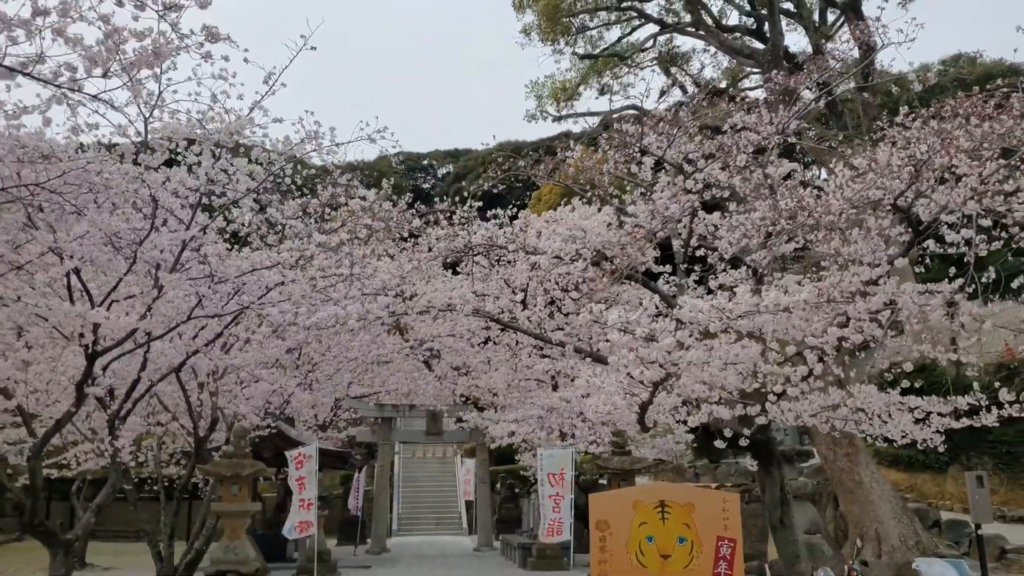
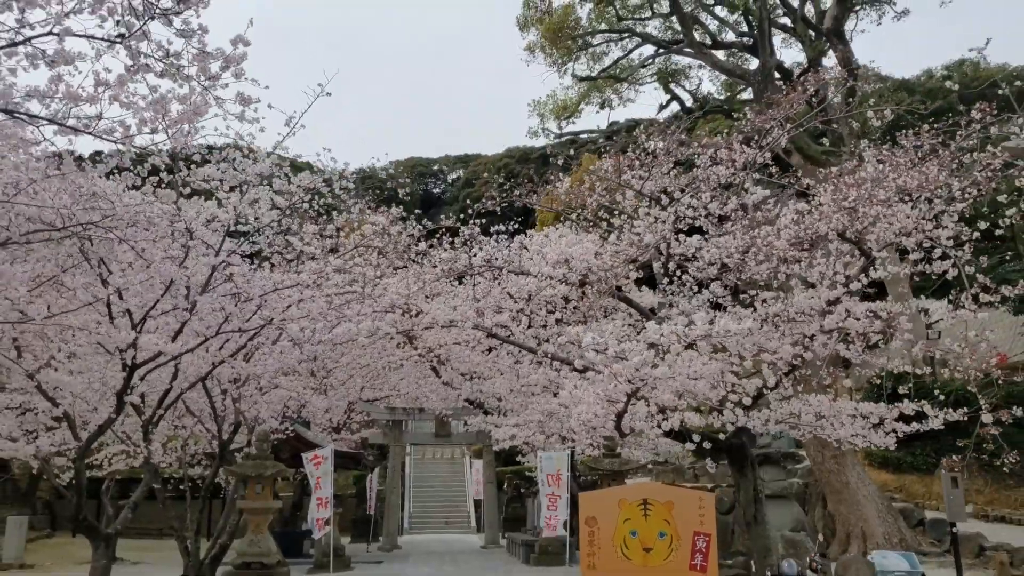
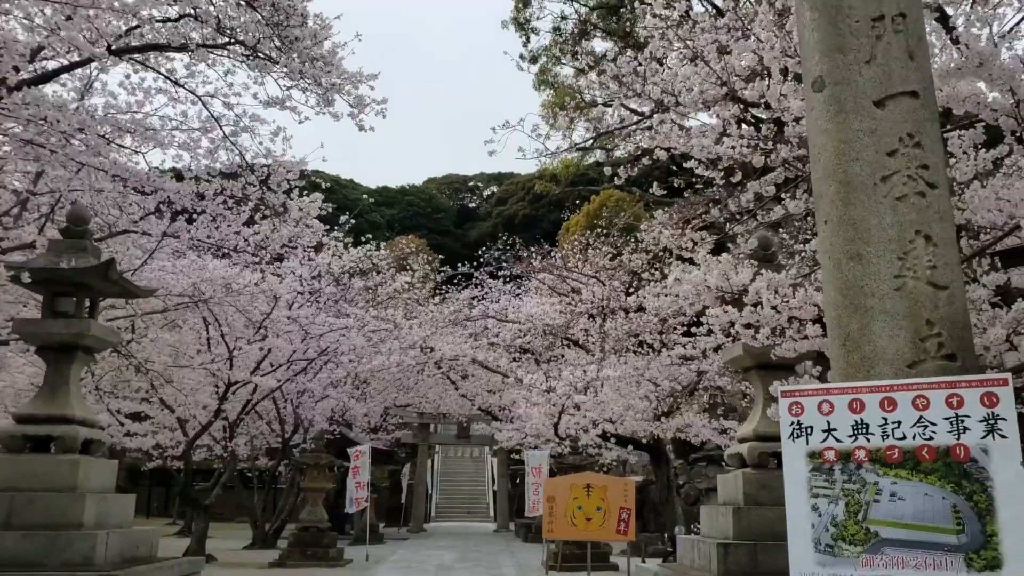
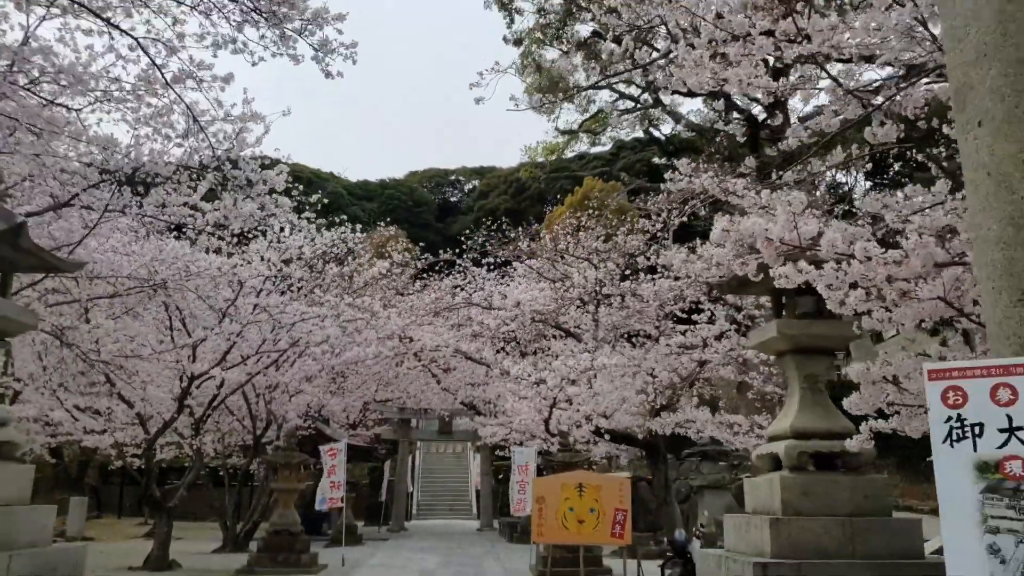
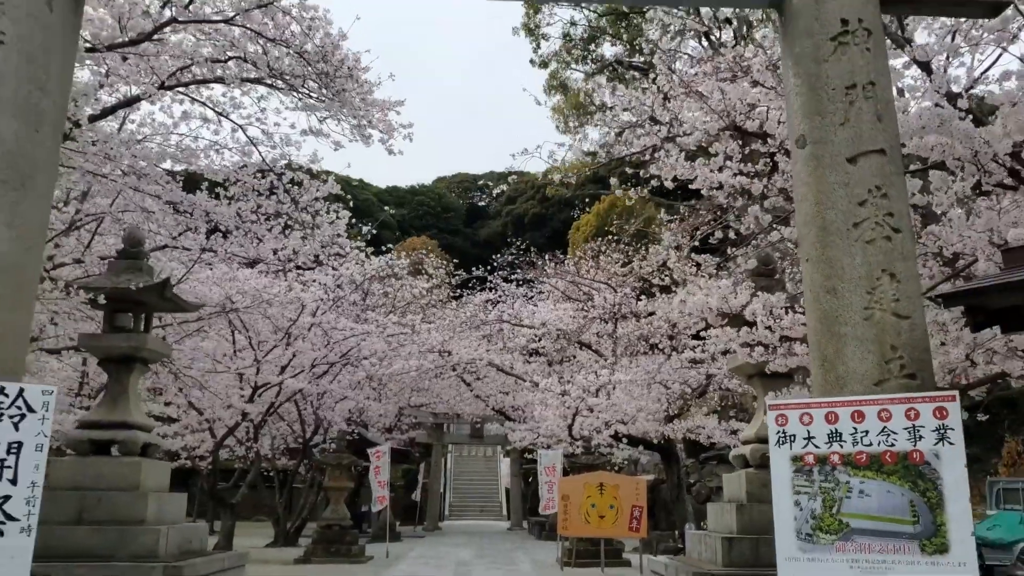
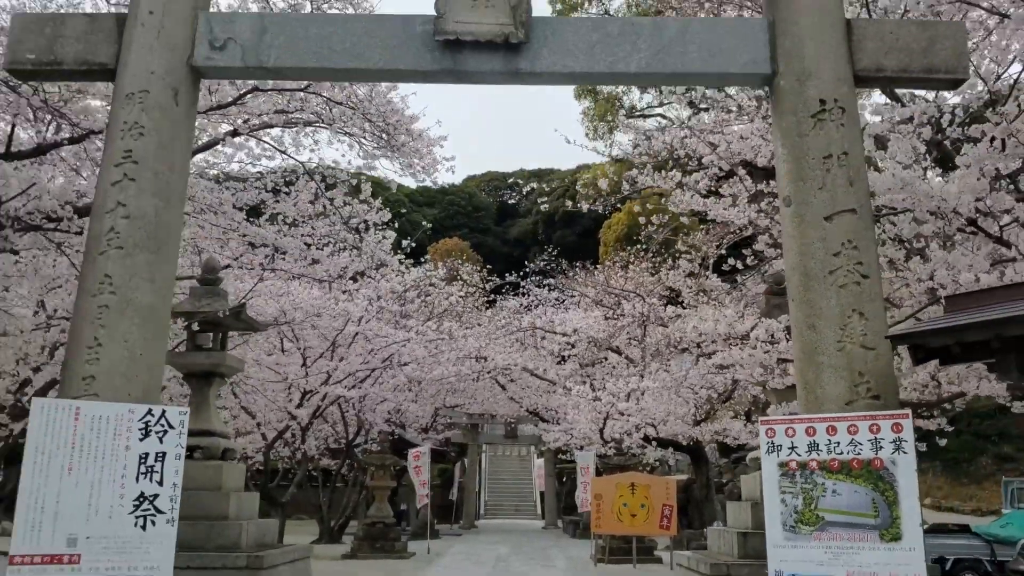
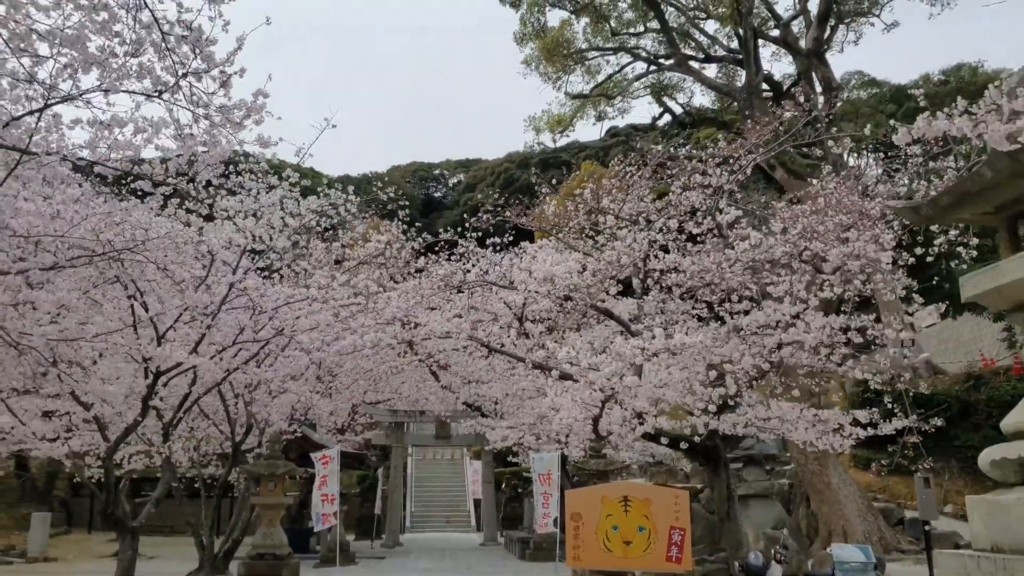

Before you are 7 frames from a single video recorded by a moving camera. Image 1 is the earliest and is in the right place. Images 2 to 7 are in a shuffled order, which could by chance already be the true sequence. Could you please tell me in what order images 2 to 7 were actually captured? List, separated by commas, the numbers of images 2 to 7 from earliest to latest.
2, 7, 4, 3, 5, 6
